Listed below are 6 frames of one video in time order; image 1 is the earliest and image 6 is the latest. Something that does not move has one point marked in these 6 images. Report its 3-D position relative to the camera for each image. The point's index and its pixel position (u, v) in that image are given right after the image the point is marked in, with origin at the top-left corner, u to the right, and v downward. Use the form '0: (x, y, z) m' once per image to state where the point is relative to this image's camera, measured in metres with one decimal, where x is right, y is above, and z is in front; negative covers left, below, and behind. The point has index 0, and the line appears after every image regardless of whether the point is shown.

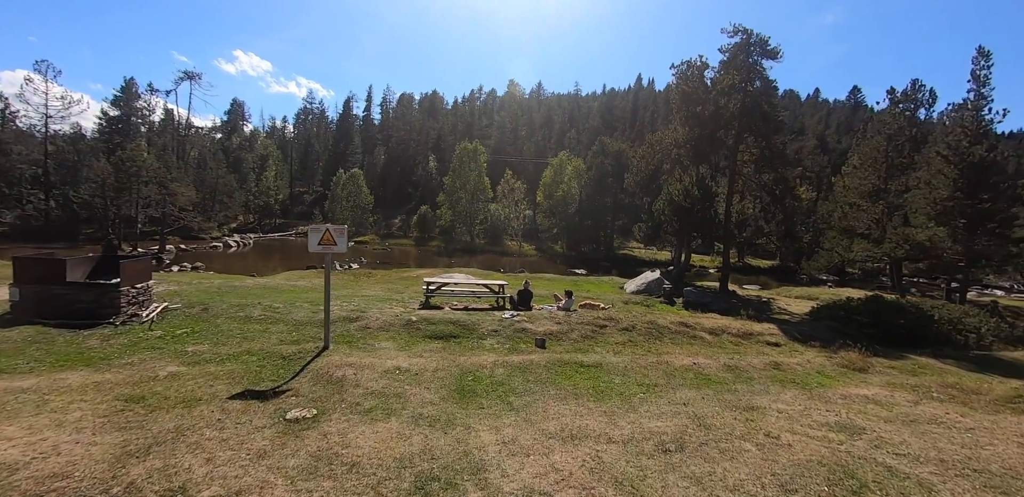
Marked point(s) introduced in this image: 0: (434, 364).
0: (-1.7, -2.4, +9.0) m
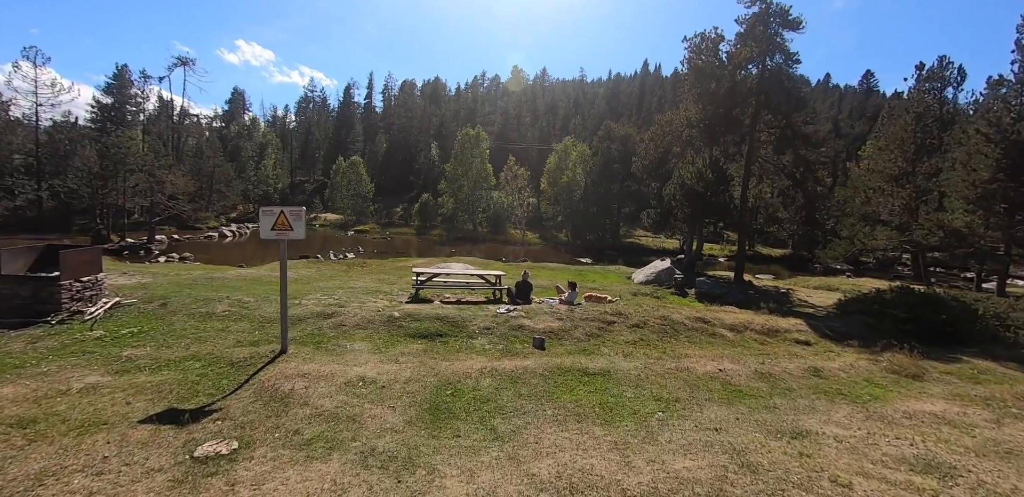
0: (-1.8, -2.2, +7.5) m
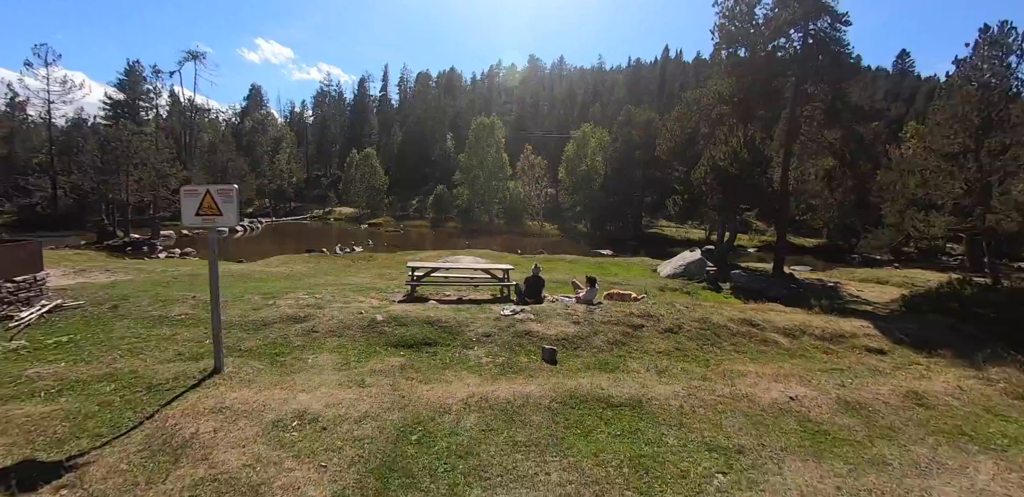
0: (-1.9, -2.0, +5.6) m
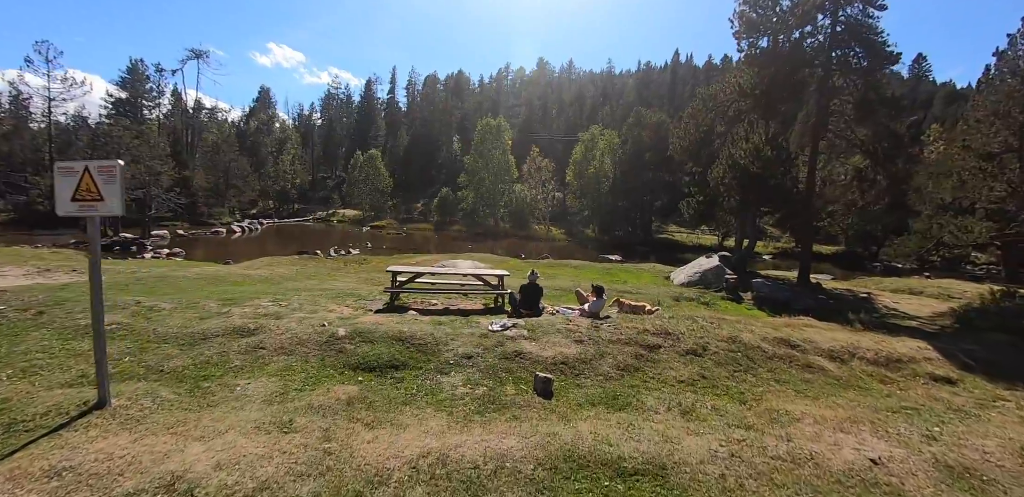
0: (-2.2, -2.0, +4.0) m
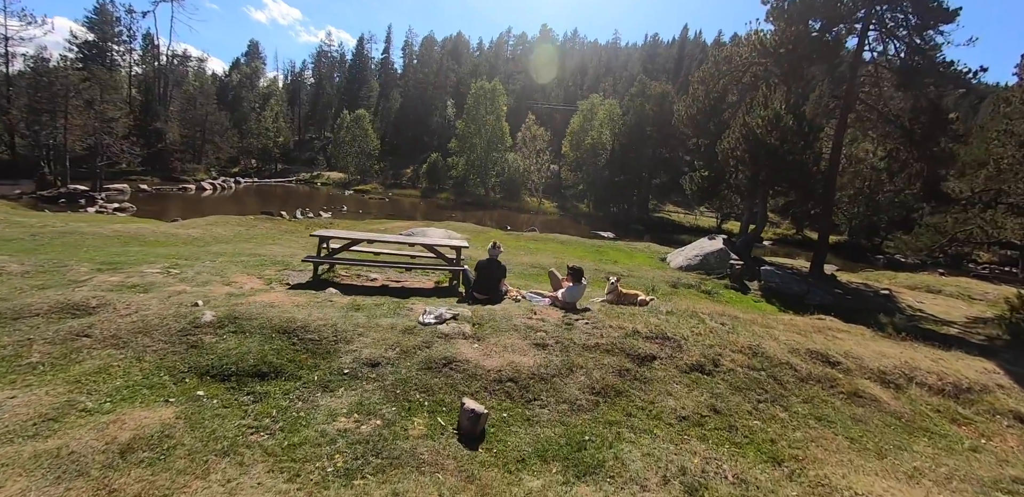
0: (-3.0, -1.6, +1.7) m
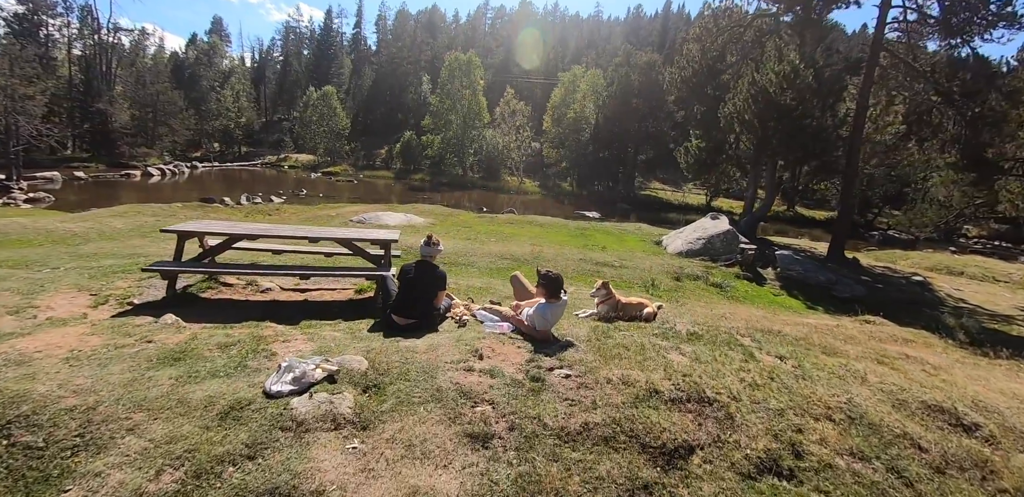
0: (-3.5, -1.9, -0.9) m
